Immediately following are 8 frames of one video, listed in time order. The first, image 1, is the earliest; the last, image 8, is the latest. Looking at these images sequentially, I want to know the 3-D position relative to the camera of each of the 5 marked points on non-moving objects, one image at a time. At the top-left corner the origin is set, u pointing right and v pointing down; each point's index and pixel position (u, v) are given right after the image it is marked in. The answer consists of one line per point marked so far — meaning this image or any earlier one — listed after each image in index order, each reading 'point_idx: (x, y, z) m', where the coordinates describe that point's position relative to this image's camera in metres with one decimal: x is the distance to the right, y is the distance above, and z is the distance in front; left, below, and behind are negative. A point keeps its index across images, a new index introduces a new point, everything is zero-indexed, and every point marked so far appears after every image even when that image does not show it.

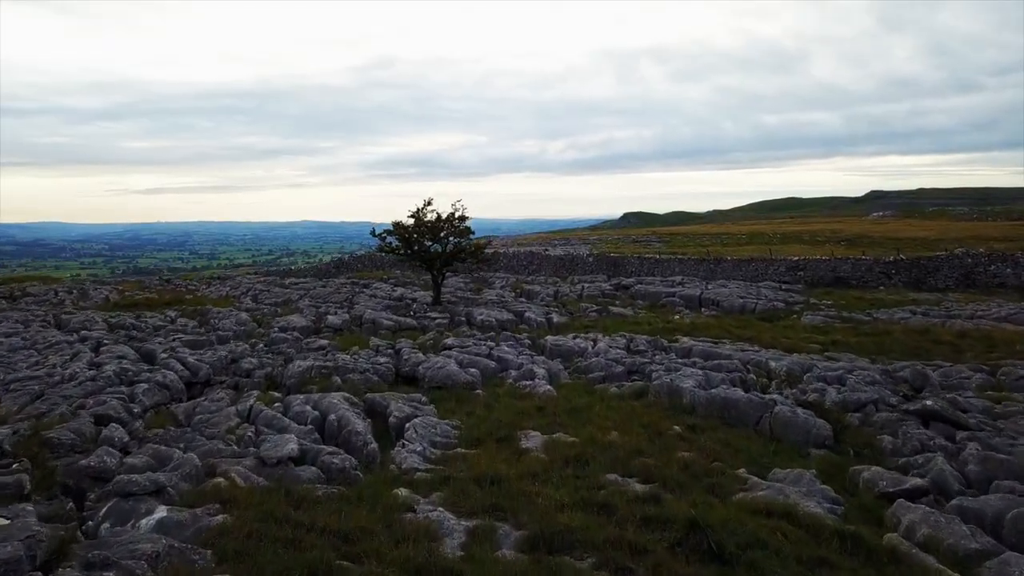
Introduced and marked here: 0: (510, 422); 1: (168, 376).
0: (0.0, -1.5, +12.6) m
1: (-4.2, -1.1, +14.2) m
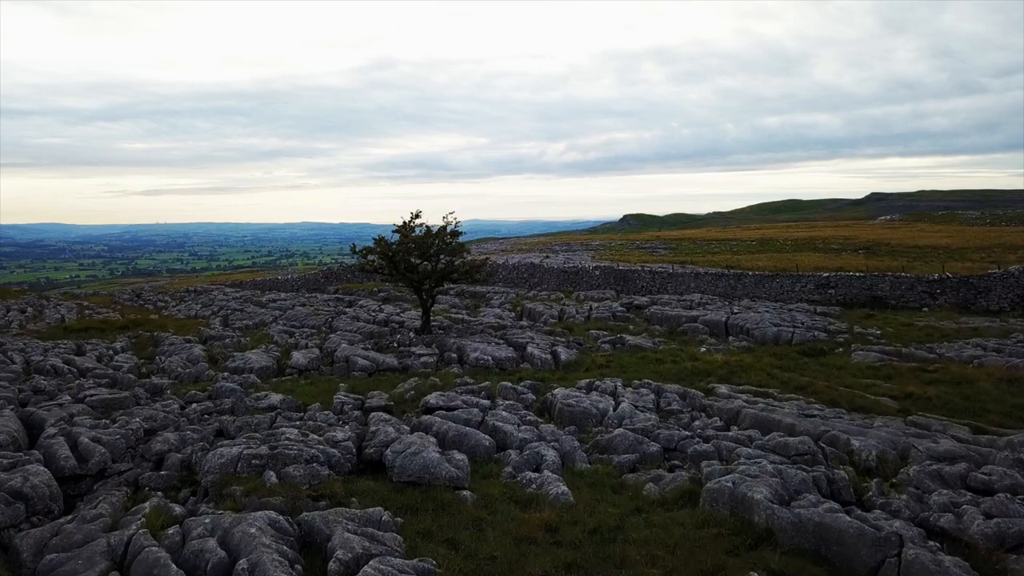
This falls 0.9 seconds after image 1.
0: (0.0, -2.0, +8.6) m
1: (-4.2, -1.6, +10.2) m
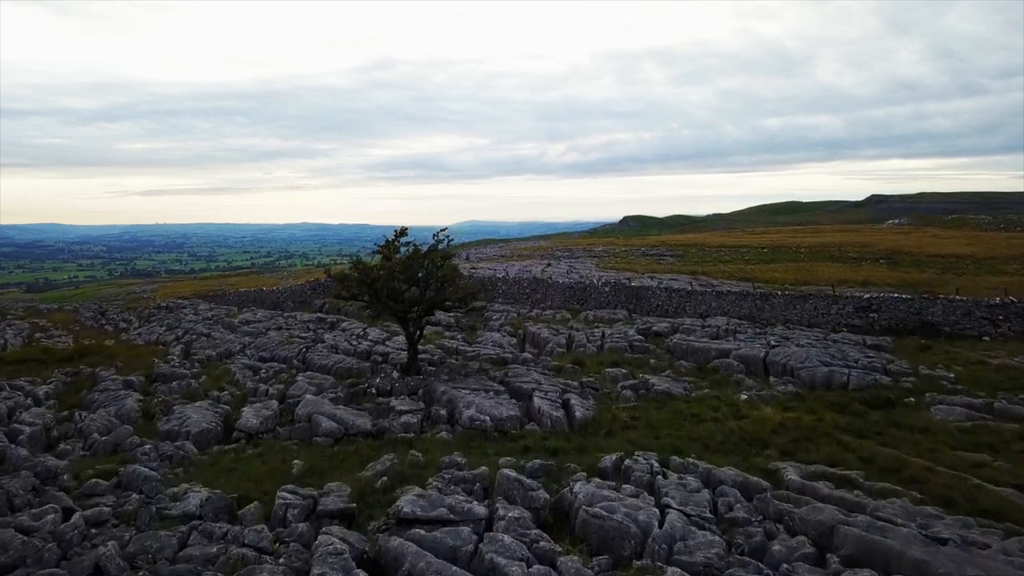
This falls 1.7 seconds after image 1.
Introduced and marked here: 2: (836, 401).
0: (0.0, -2.6, +4.4) m
1: (-4.1, -2.2, +6.0) m
2: (+5.5, -1.9, +20.0) m
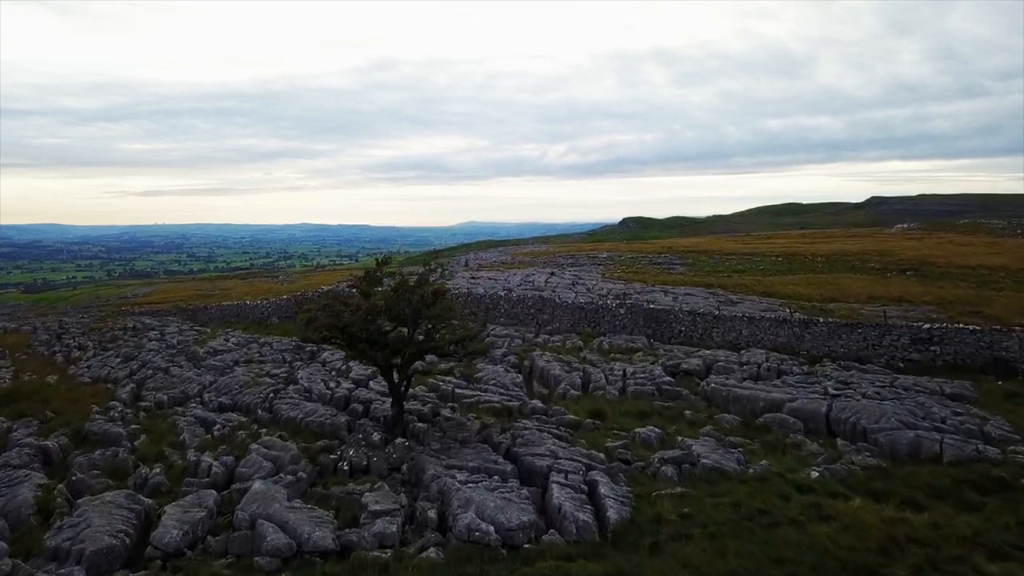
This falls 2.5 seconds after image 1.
0: (+0.2, -3.3, 0.0) m
1: (-4.0, -2.9, +1.6) m
2: (+5.6, -2.6, +15.6) m
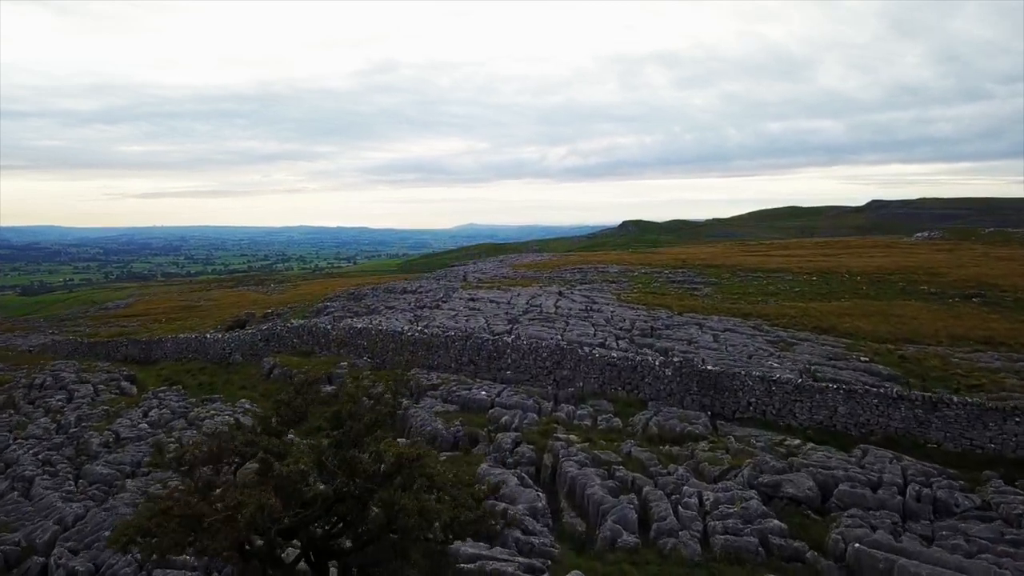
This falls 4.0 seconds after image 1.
0: (+0.5, -4.5, -8.7) m
1: (-3.7, -4.1, -7.2) m
2: (+5.9, -3.9, +6.8) m
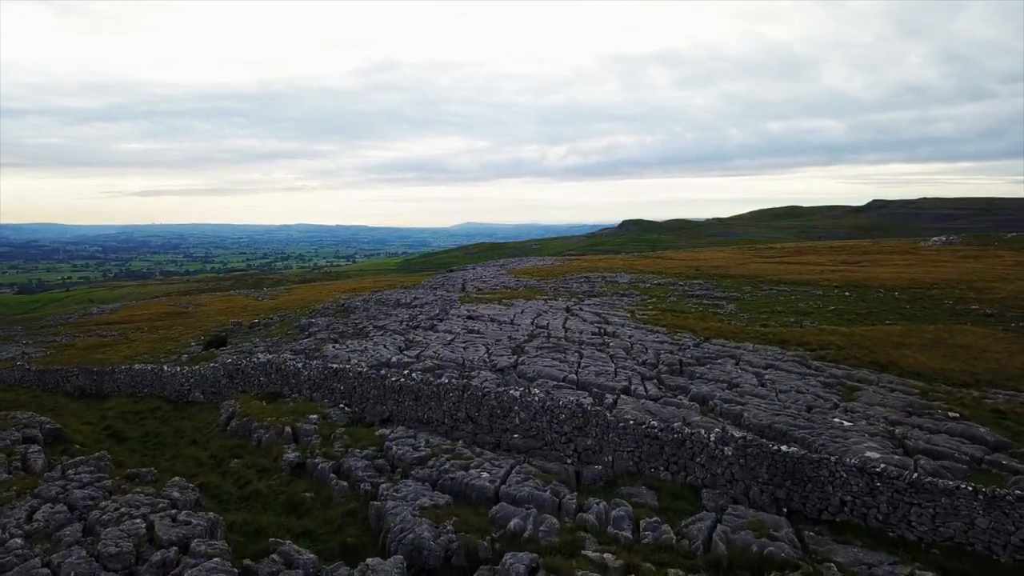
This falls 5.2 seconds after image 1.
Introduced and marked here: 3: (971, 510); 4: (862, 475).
0: (+0.7, -5.6, -15.6) m
1: (-3.4, -5.1, -14.0) m
2: (+6.2, -4.9, 0.0) m
3: (+6.9, -3.4, +17.6) m
4: (+5.7, -3.2, +19.3) m
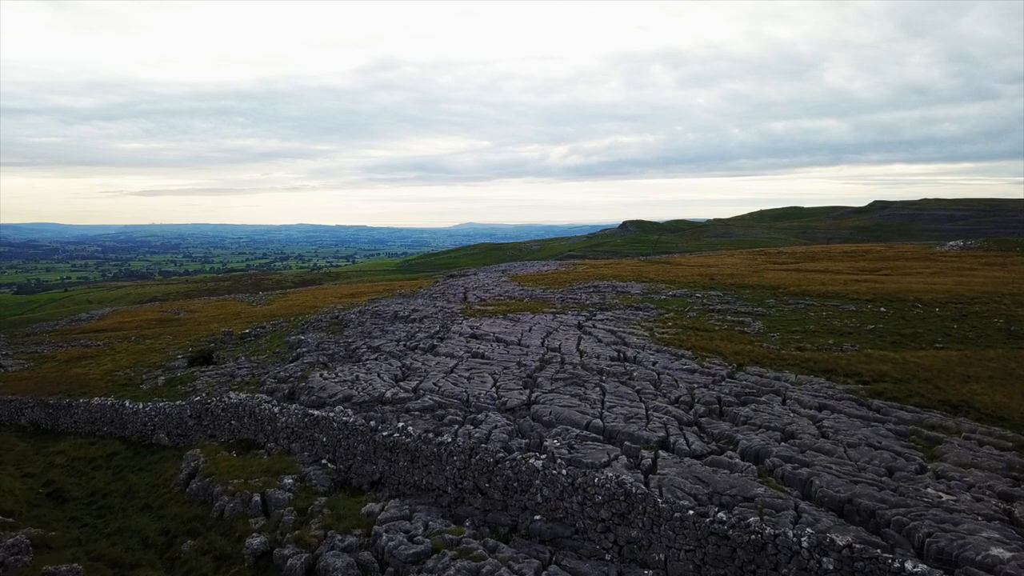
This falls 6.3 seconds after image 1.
0: (+1.1, -6.4, -21.1) m
1: (-3.1, -6.0, -19.5) m
2: (+6.5, -5.7, -5.5) m
3: (+7.3, -4.2, +12.1) m
4: (+6.1, -4.0, +13.8) m
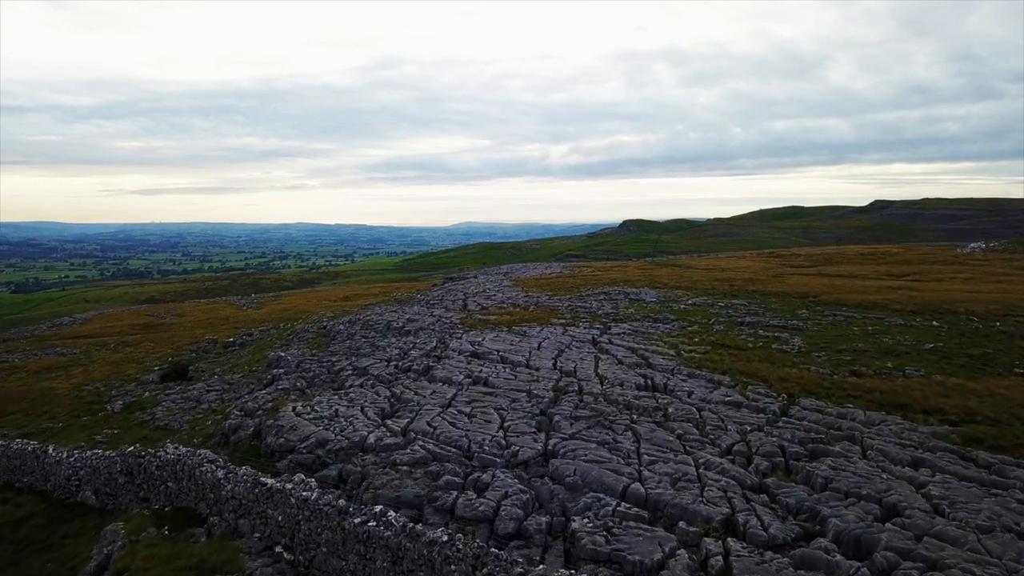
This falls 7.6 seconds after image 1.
0: (+1.4, -7.0, -28.2) m
1: (-2.7, -6.5, -26.7) m
2: (+6.9, -6.3, -12.7) m
3: (+7.6, -4.7, +4.9) m
4: (+6.4, -4.5, +6.6) m
